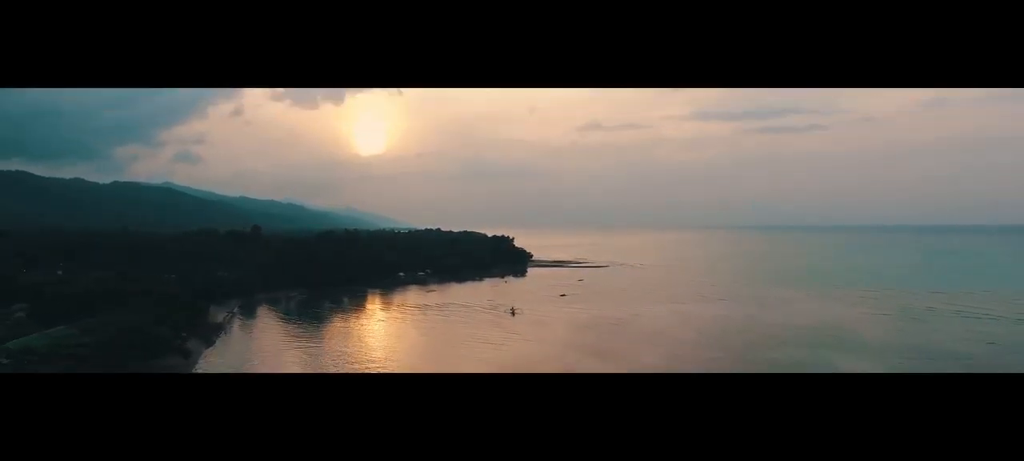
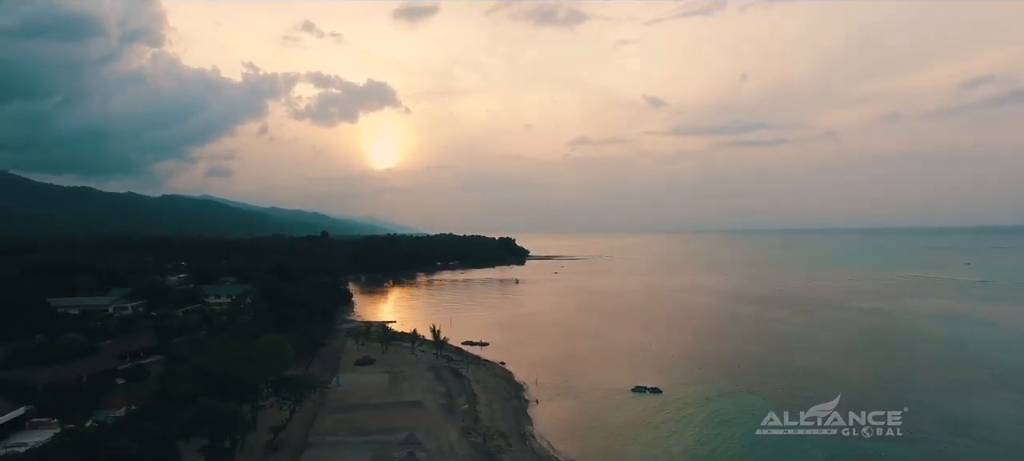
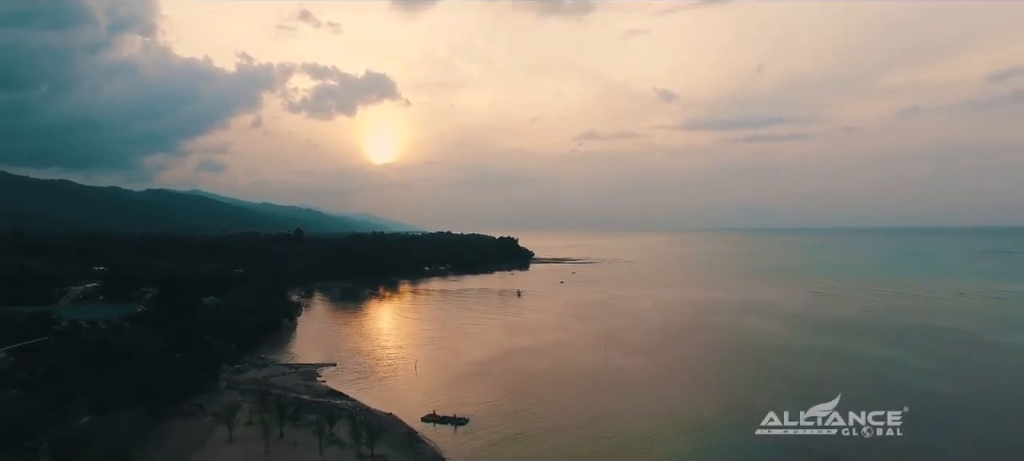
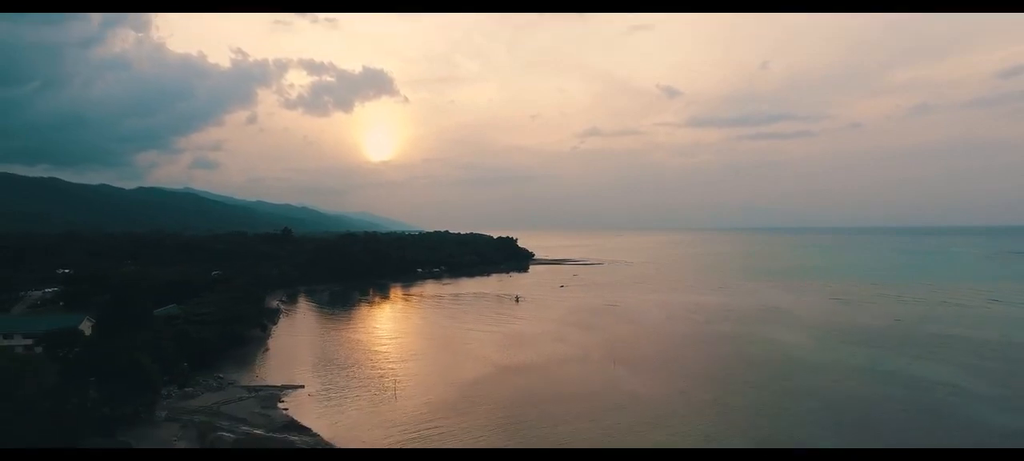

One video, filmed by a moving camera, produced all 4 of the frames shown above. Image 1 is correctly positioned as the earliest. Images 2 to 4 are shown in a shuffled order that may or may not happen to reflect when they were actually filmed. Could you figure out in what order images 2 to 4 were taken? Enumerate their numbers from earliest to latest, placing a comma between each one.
4, 3, 2
